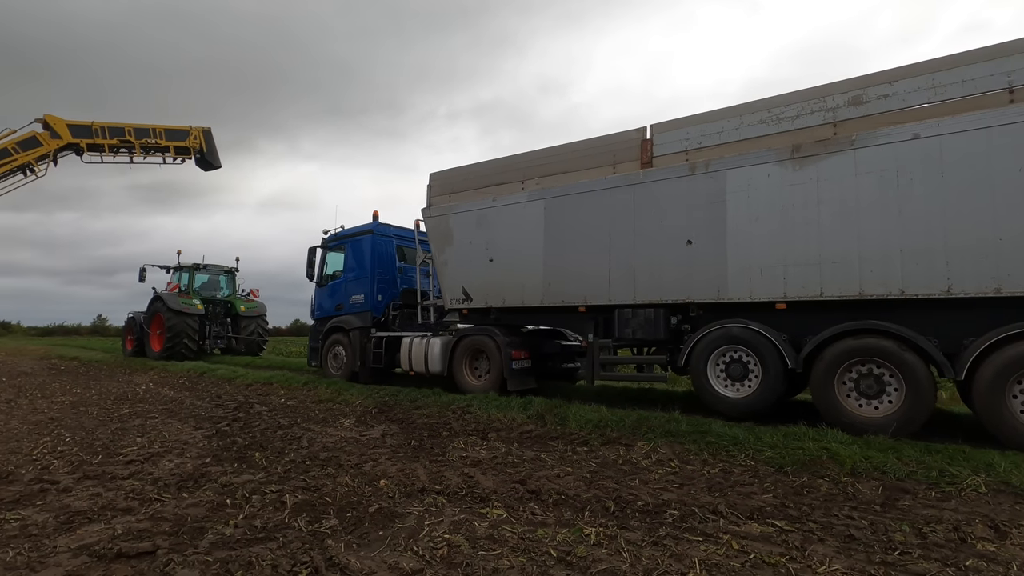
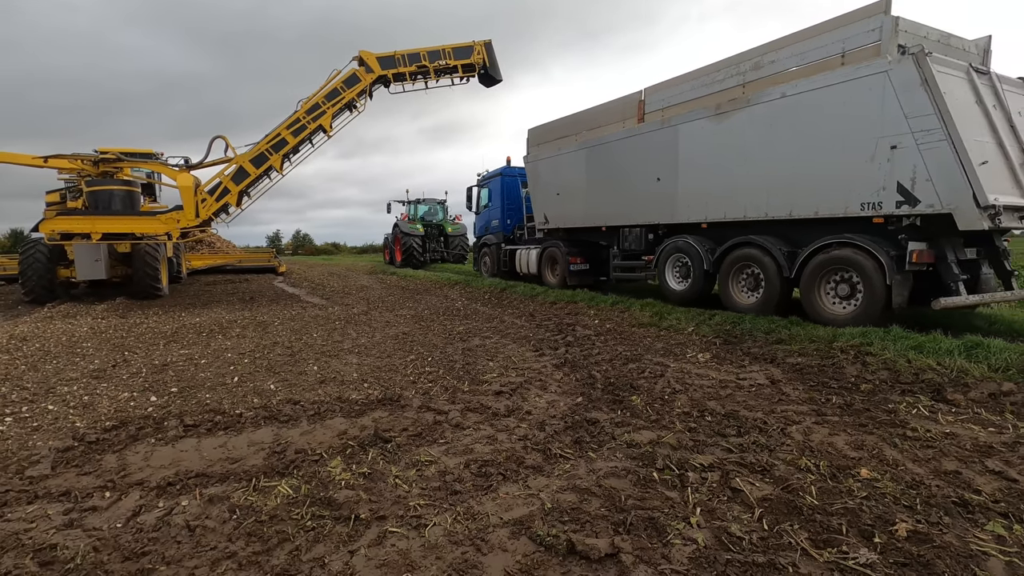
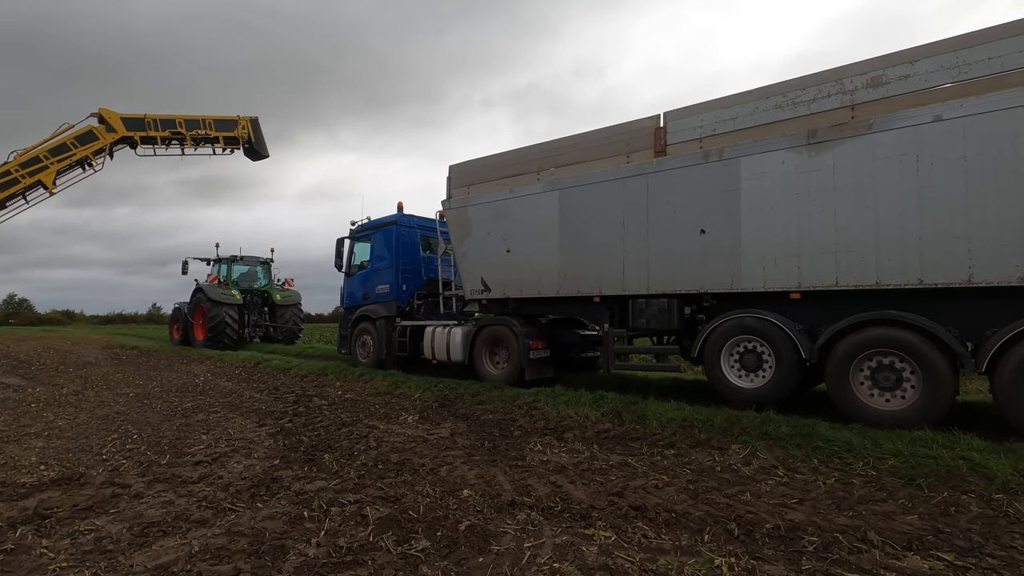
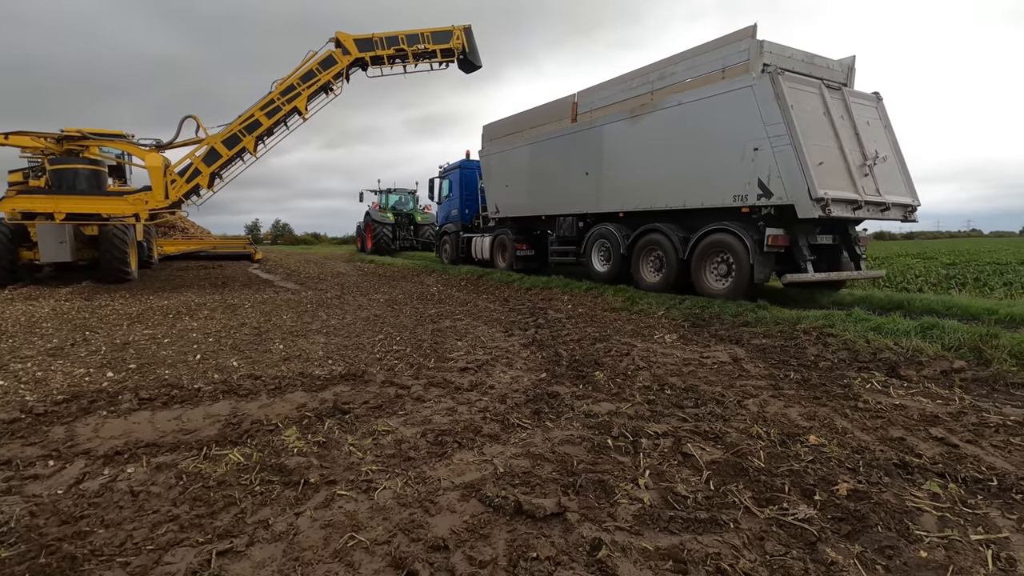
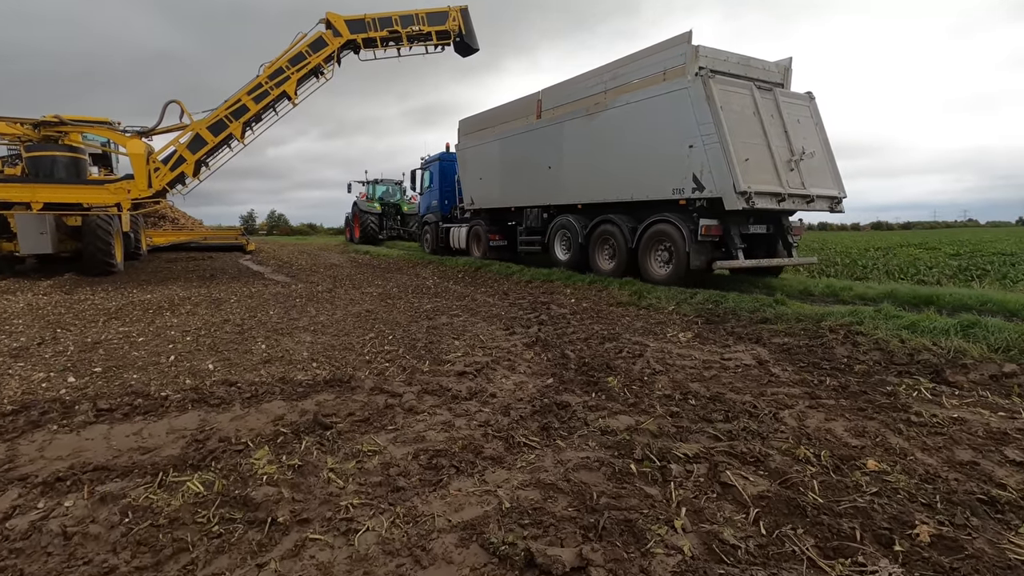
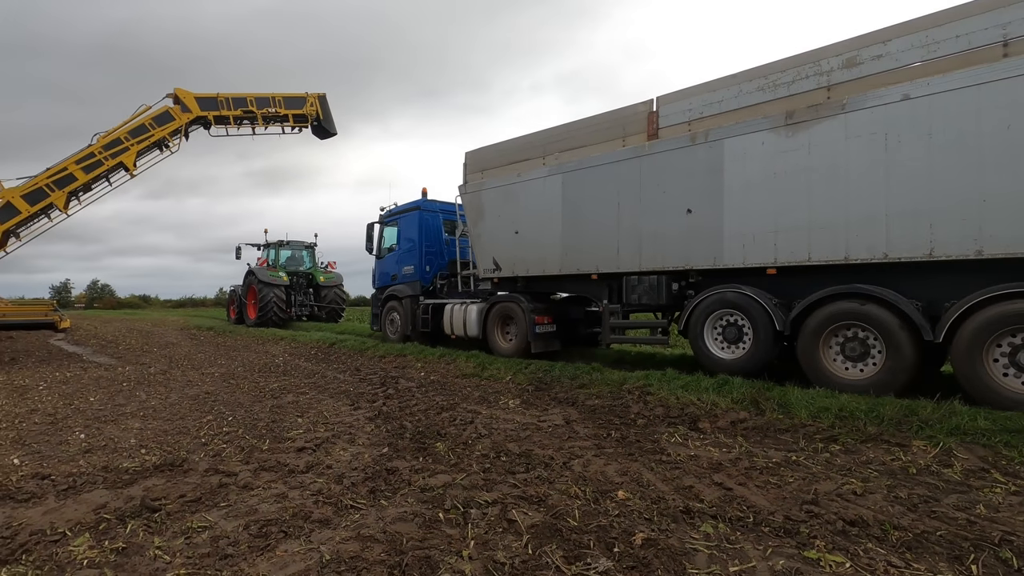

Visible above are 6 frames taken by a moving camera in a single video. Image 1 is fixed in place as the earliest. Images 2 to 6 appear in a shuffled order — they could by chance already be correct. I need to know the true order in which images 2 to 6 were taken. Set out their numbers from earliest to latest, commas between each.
3, 6, 2, 4, 5
